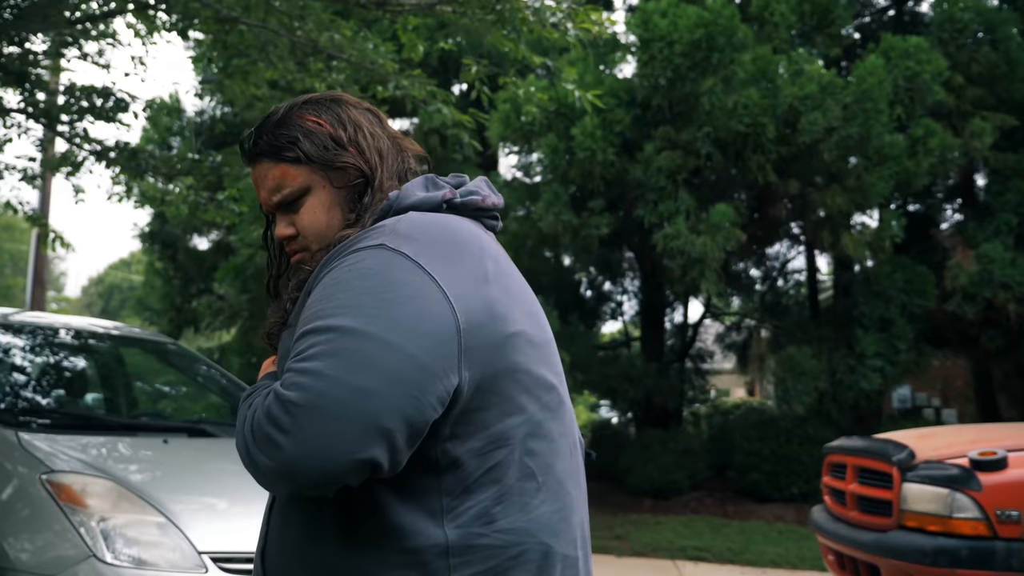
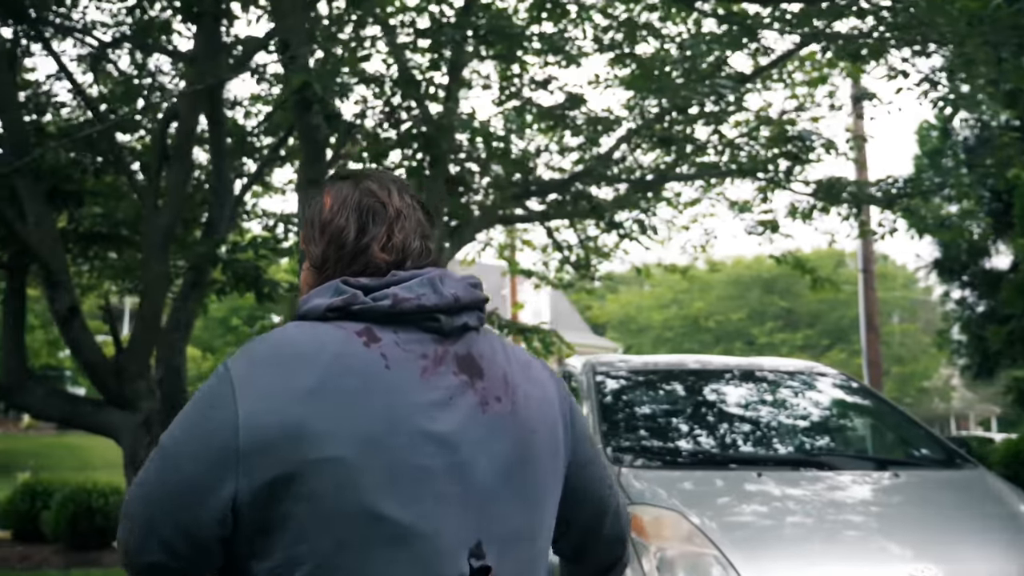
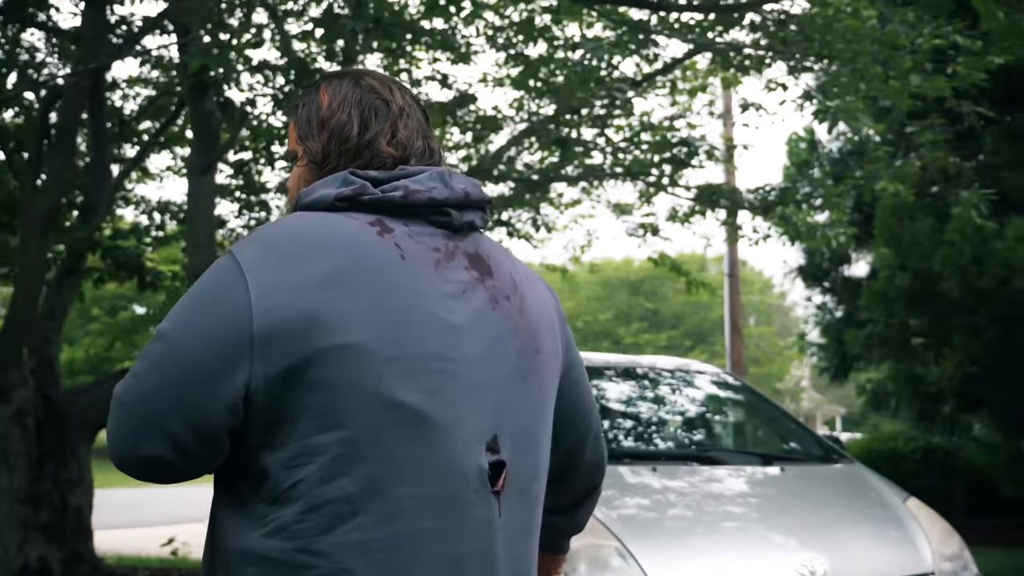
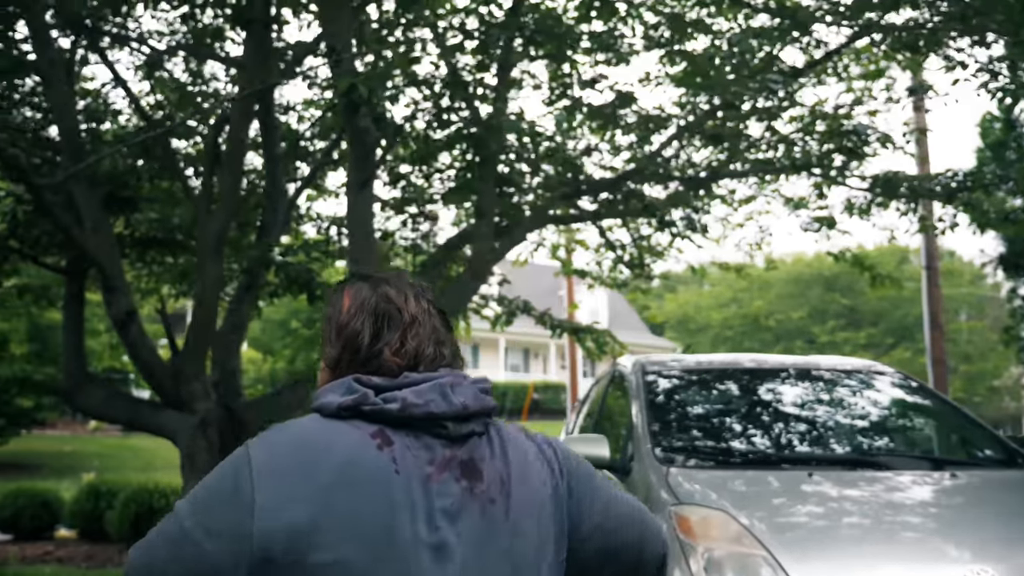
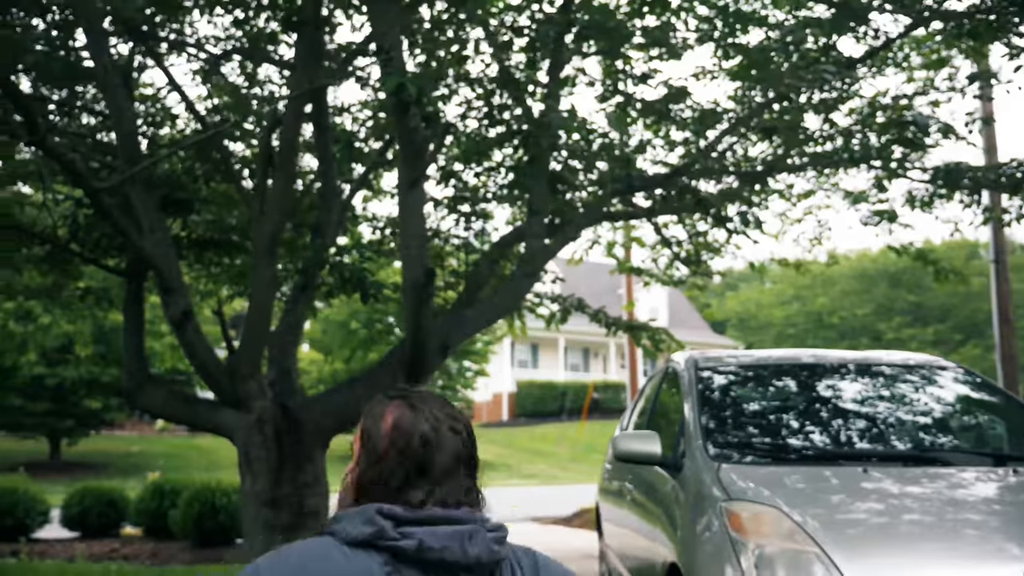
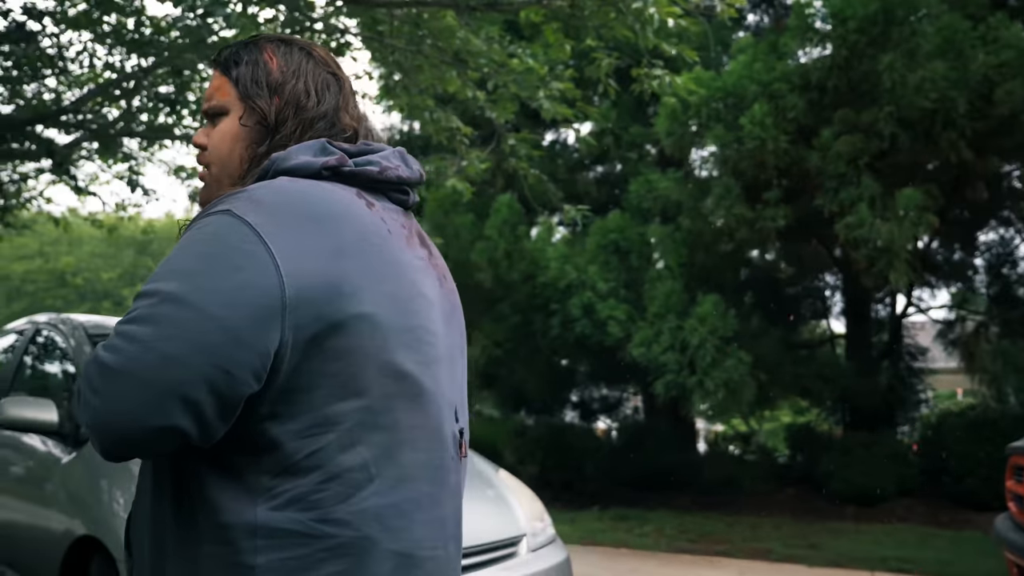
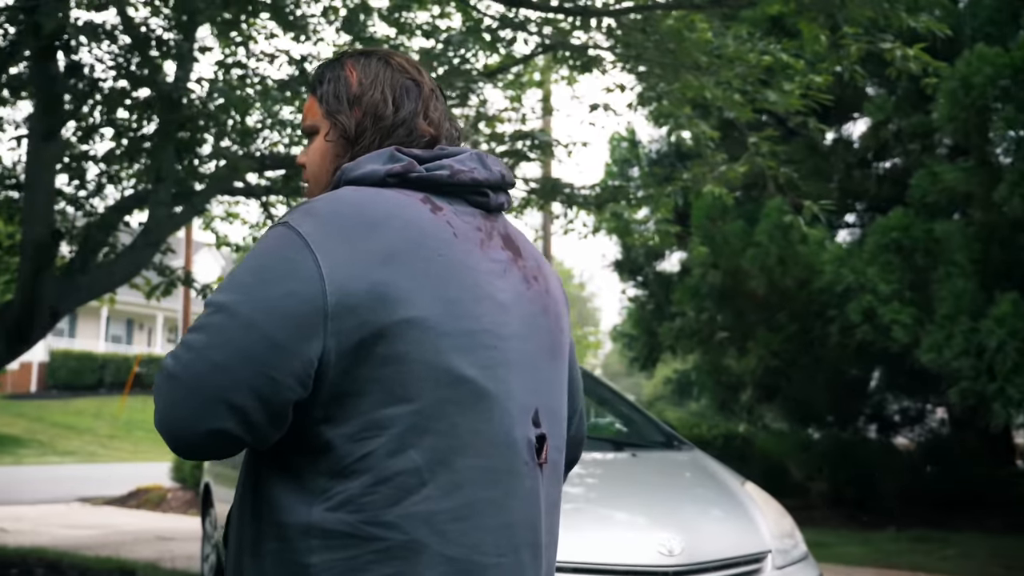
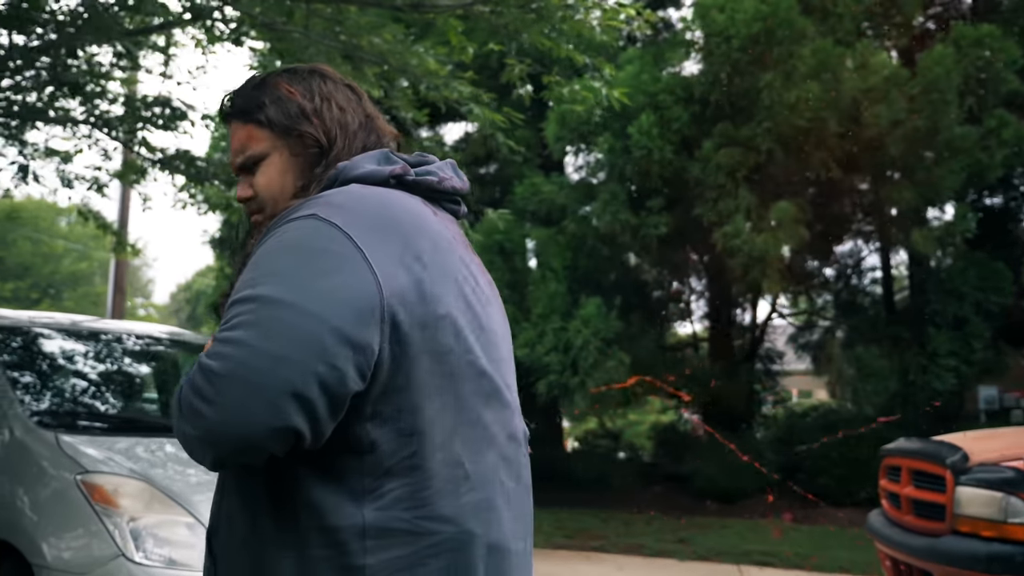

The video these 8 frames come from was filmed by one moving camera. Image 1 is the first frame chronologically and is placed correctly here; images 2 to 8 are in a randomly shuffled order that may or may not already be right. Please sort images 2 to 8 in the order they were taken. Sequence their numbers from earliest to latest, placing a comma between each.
8, 6, 7, 3, 2, 4, 5
